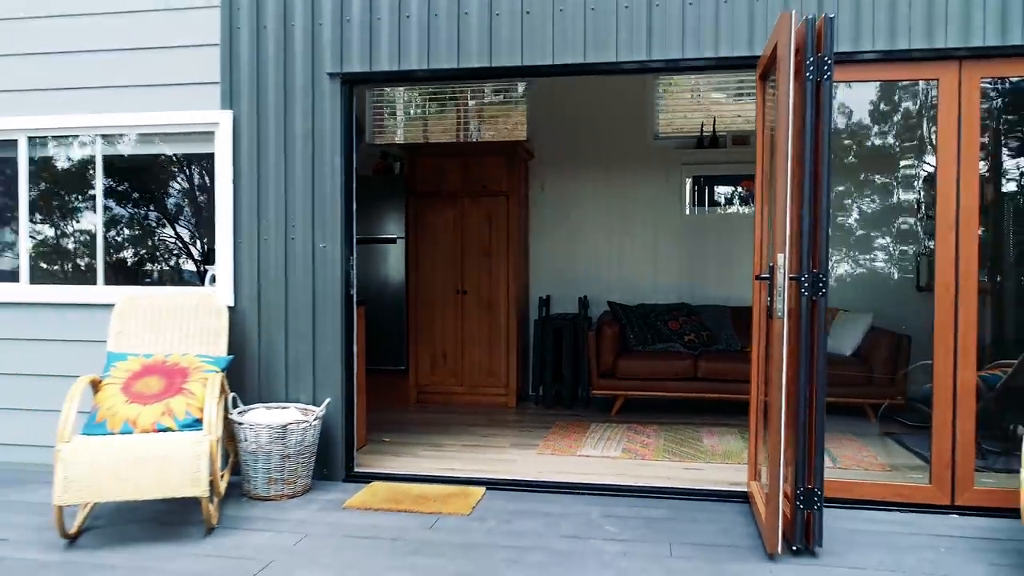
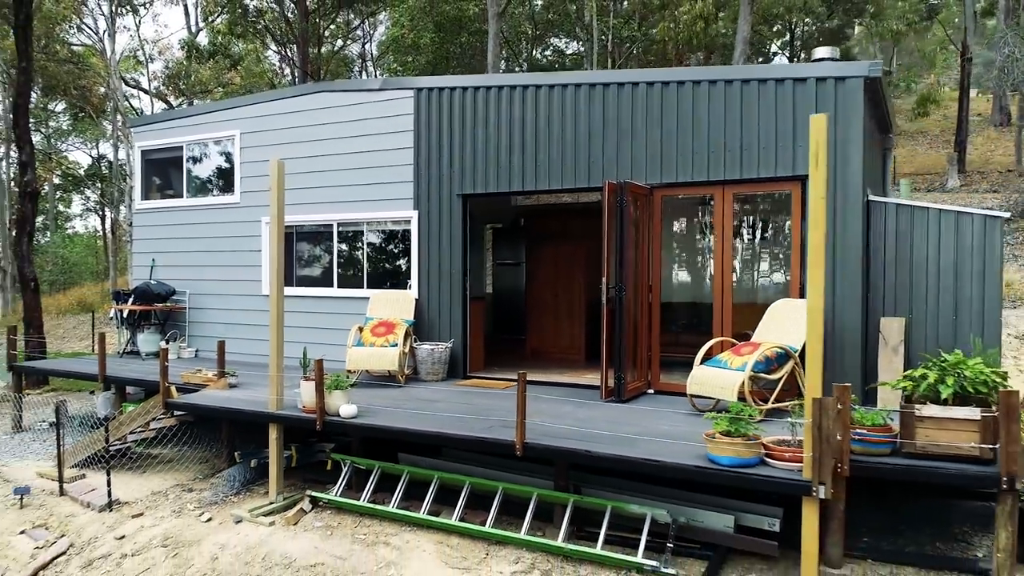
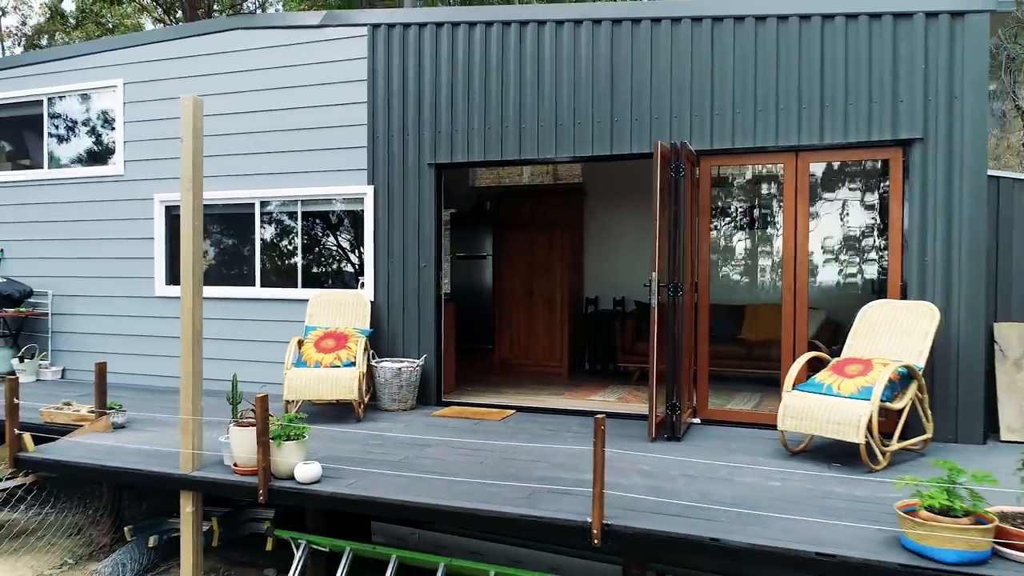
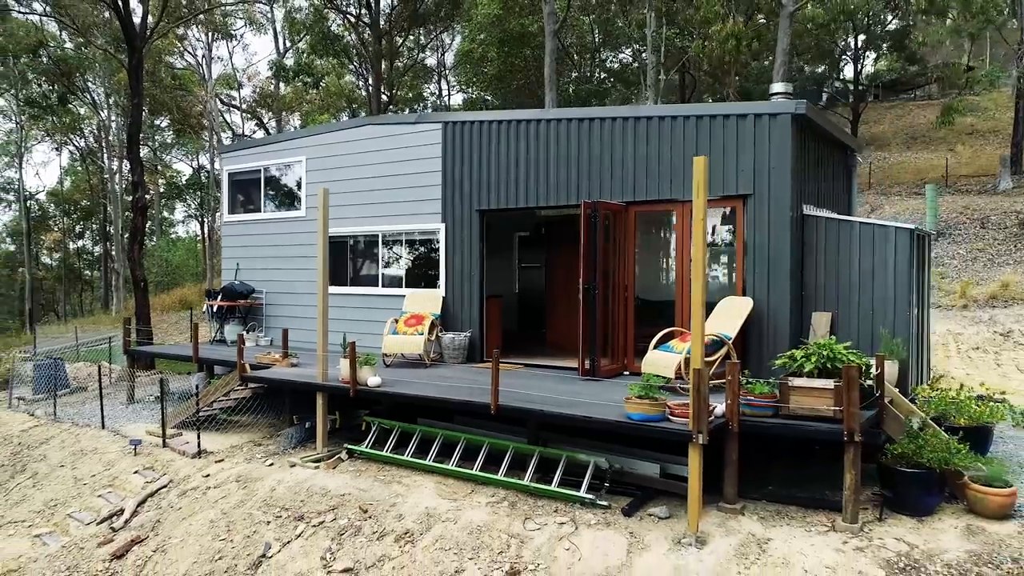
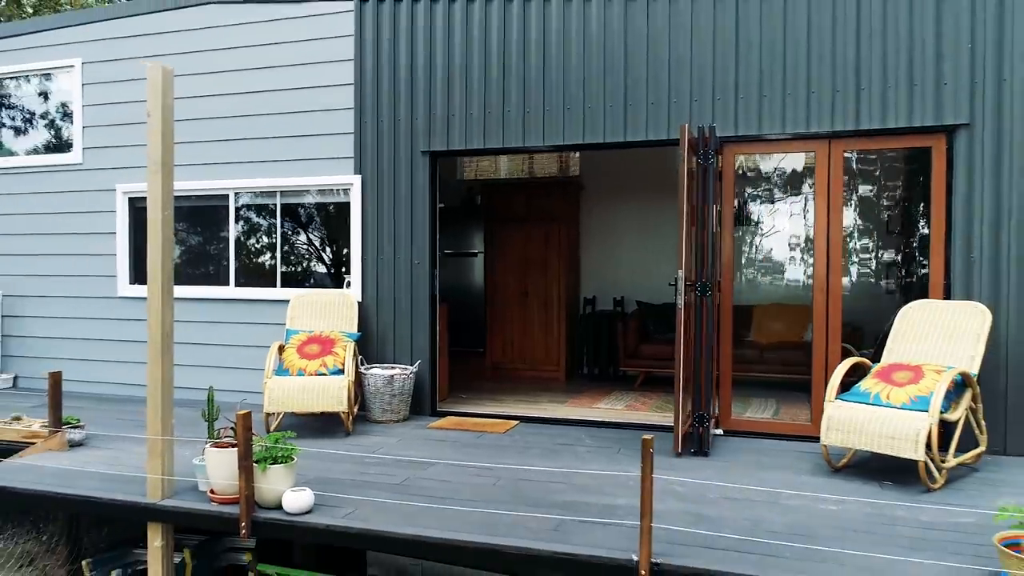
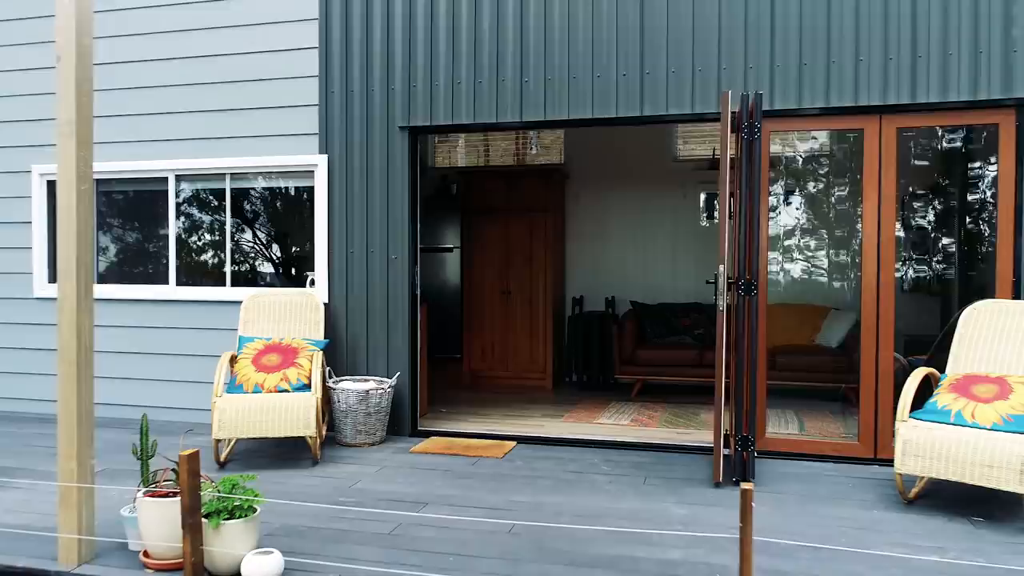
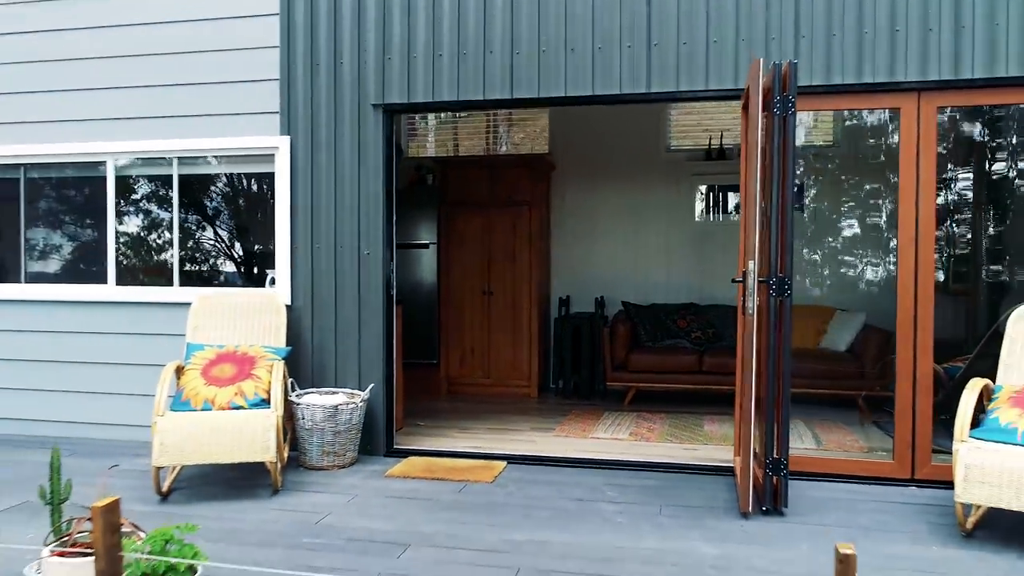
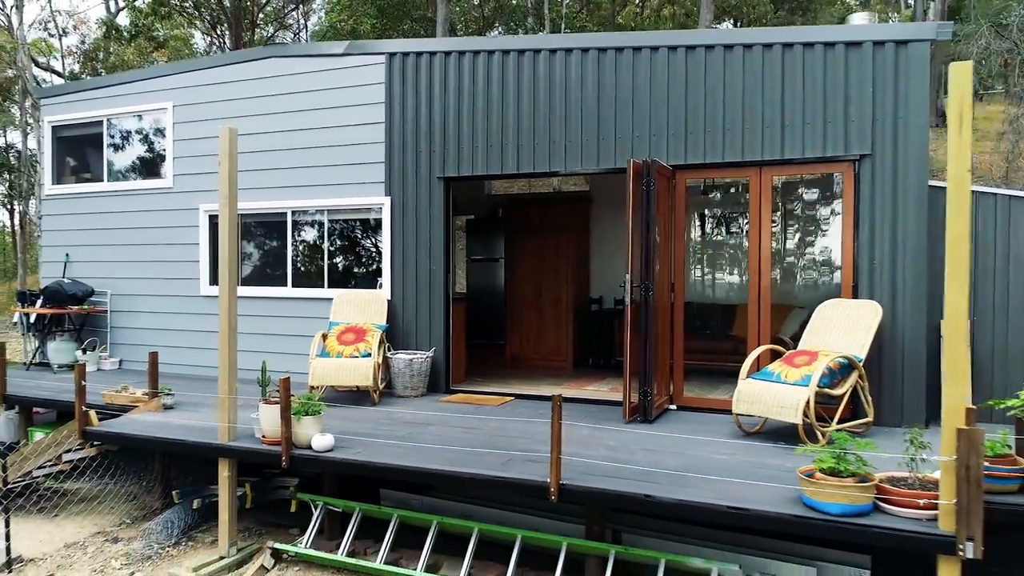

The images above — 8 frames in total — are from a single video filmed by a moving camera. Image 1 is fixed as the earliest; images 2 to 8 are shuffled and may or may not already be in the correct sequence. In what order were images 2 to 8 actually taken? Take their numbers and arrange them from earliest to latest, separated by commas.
7, 6, 5, 3, 8, 2, 4
